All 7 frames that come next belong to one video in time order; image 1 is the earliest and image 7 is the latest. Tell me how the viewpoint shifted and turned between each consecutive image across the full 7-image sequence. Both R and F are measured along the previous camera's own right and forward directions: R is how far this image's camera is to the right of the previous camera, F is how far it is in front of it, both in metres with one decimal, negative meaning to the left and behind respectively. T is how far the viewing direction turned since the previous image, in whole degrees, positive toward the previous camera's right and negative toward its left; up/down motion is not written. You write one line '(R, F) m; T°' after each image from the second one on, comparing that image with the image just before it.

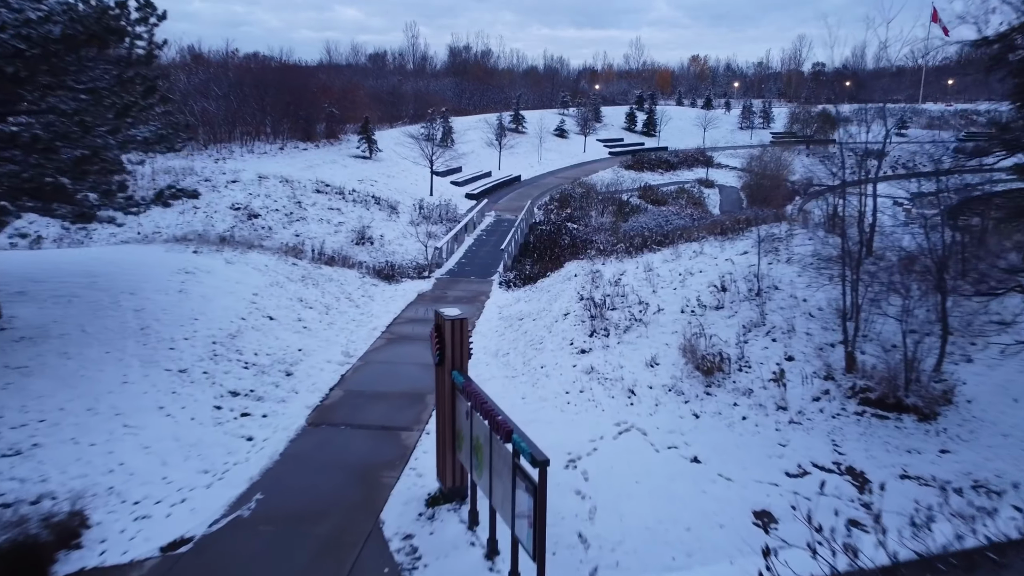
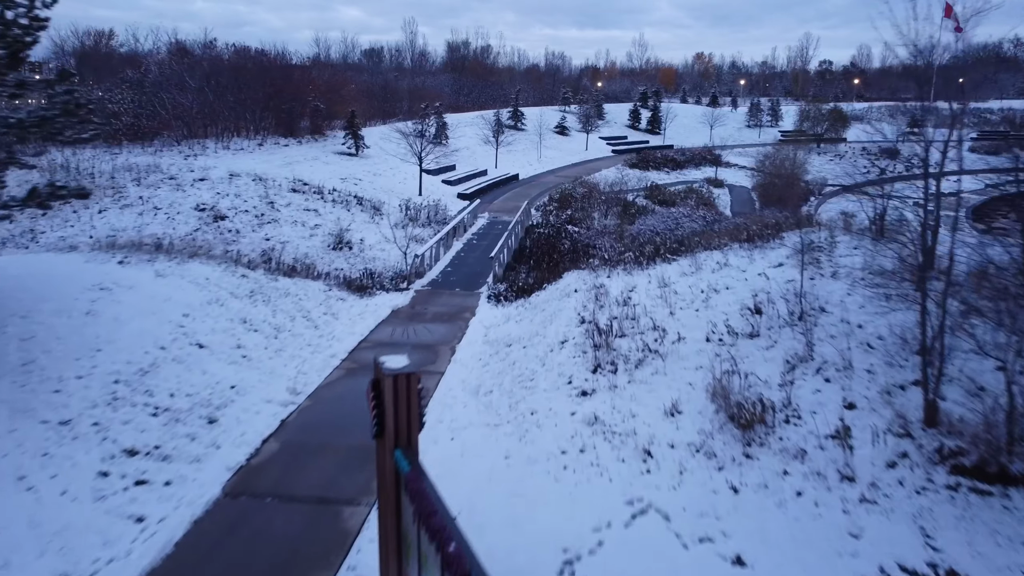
(+0.2, +1.9) m; 0°
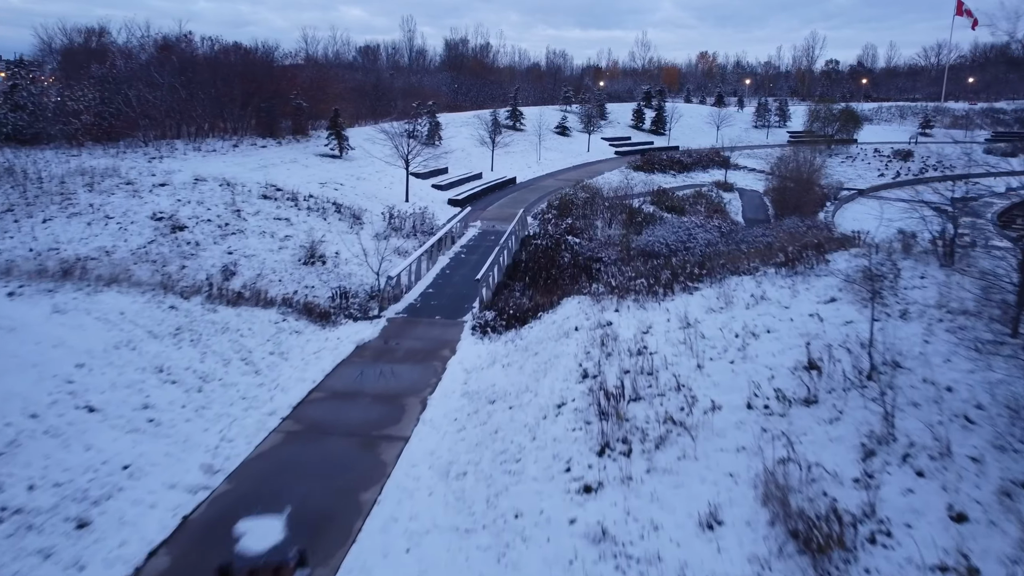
(+0.1, +1.9) m; 0°
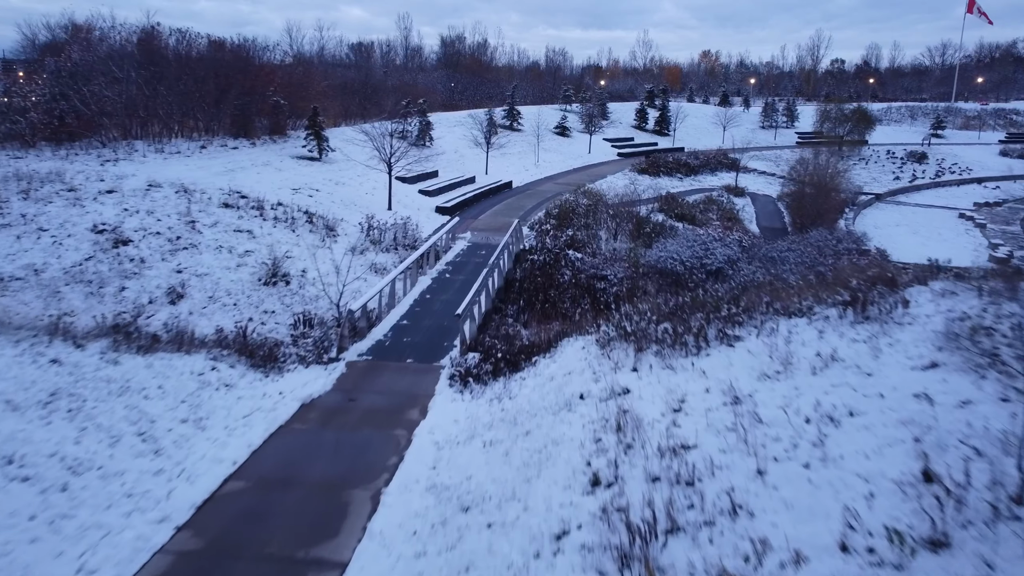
(+0.1, +2.0) m; 0°
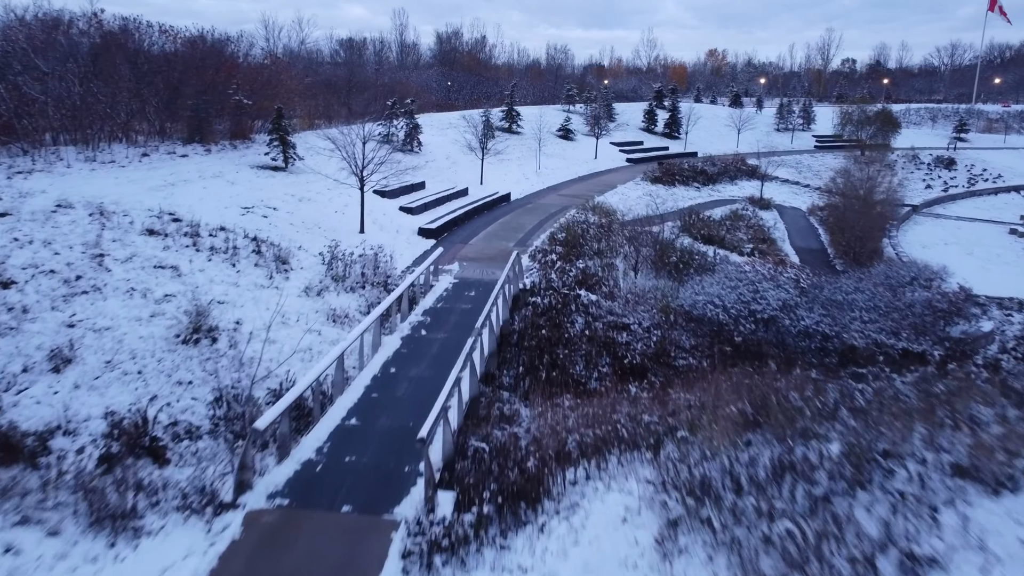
(0.0, +3.1) m; 0°
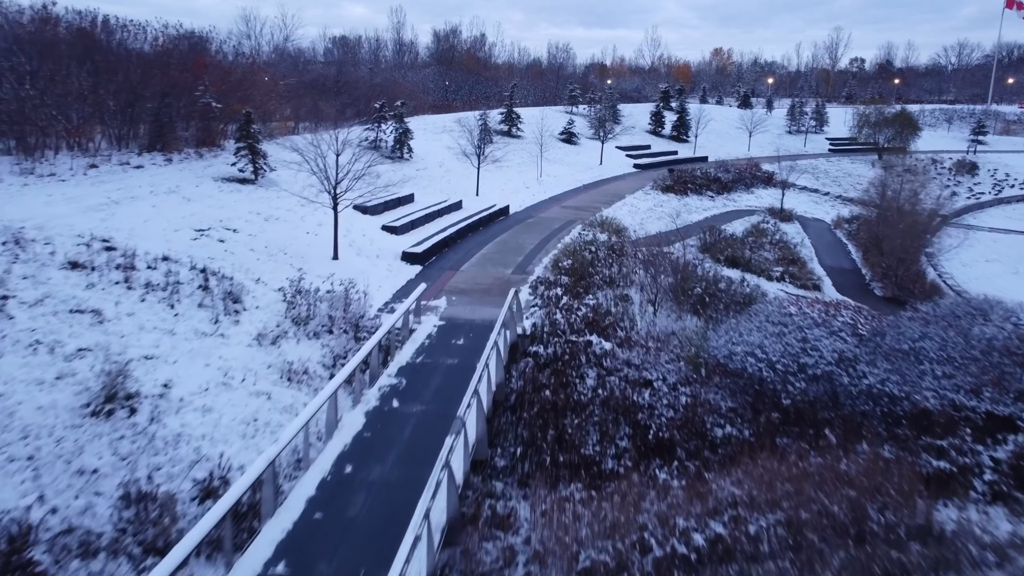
(0.0, +2.1) m; 0°
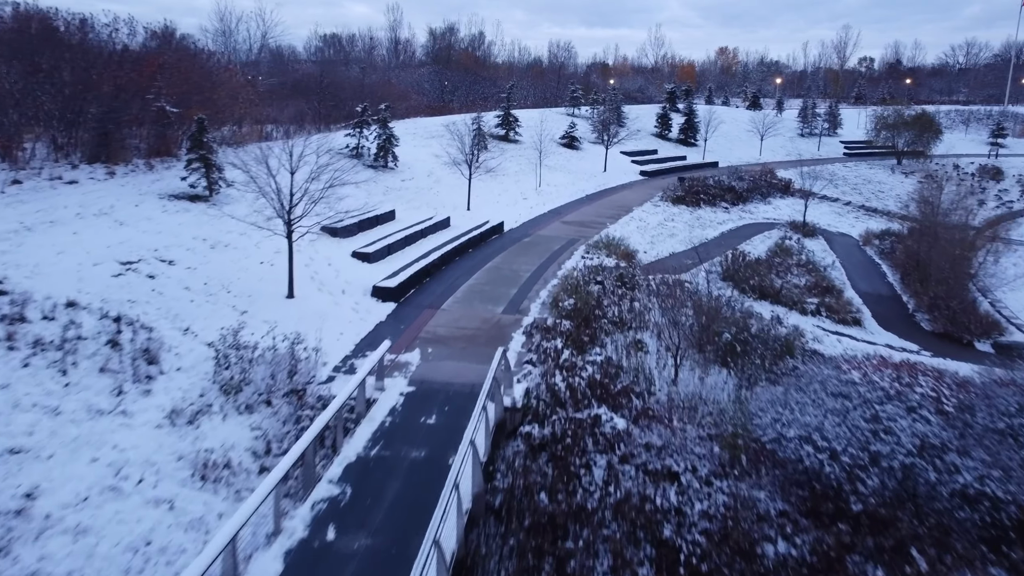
(+0.1, +2.2) m; 0°
